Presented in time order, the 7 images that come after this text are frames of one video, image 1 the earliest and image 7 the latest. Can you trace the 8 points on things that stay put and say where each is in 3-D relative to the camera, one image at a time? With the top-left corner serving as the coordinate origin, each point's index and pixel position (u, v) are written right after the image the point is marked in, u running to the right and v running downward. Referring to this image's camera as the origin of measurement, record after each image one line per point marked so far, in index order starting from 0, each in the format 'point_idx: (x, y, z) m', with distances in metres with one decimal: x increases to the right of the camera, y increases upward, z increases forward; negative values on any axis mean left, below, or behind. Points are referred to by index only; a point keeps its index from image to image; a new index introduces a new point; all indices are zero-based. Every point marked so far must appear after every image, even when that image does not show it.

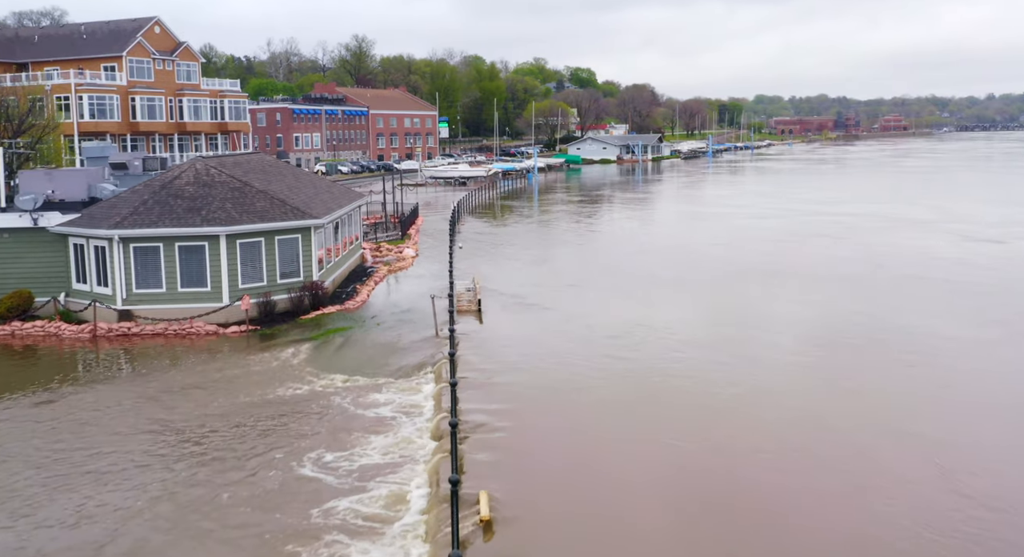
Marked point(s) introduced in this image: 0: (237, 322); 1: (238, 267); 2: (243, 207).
0: (-6.3, -1.1, +19.4) m
1: (-6.3, +0.3, +19.4) m
2: (-6.3, +1.7, +19.9) m
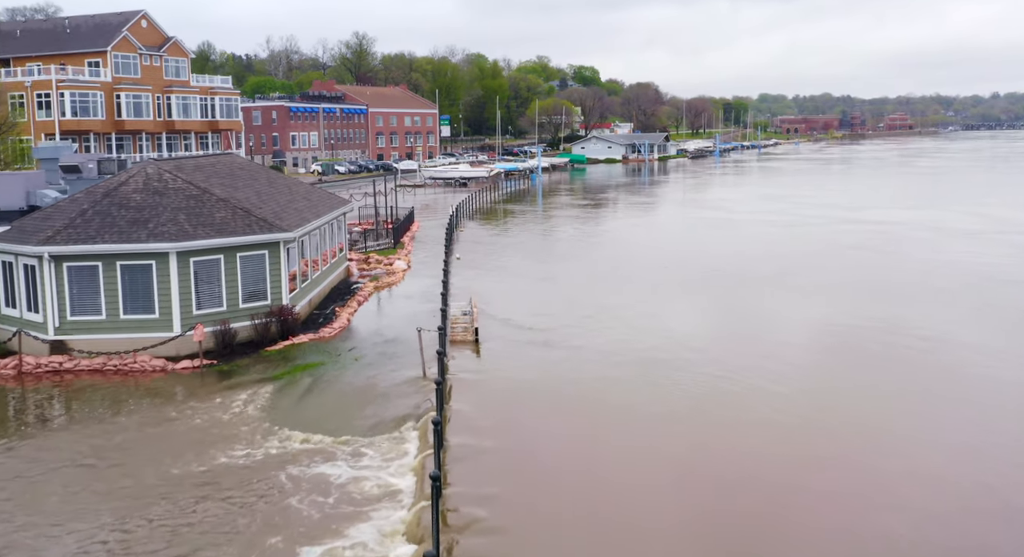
0: (-6.3, -1.5, +16.4) m
1: (-6.3, -0.2, +16.4) m
2: (-6.3, +1.2, +16.9) m
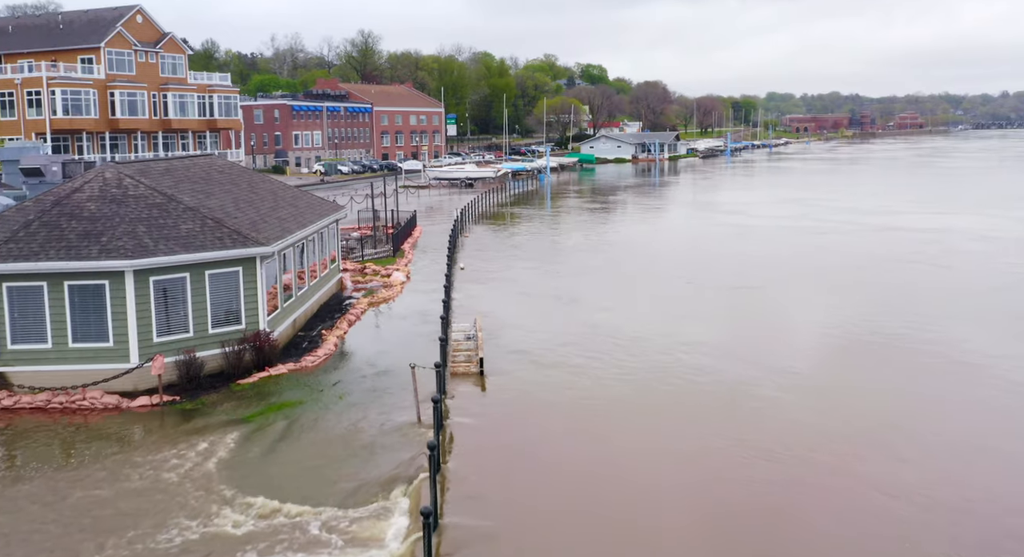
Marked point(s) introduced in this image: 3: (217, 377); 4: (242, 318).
0: (-6.1, -1.9, +14.2) m
1: (-6.1, -0.6, +14.2) m
2: (-6.1, +0.8, +14.7) m
3: (-5.2, -1.7, +14.8) m
4: (-4.9, -0.7, +15.3) m
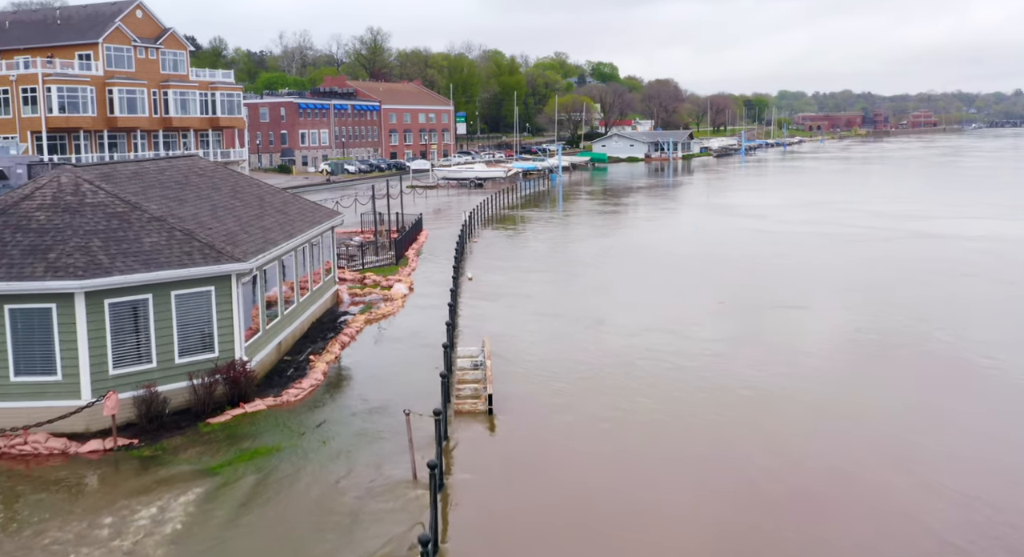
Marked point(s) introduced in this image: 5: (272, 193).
0: (-5.9, -2.2, +12.2) m
1: (-5.9, -0.9, +12.2) m
2: (-5.9, +0.5, +12.7) m
3: (-5.0, -2.1, +12.8) m
4: (-4.7, -1.0, +13.3) m
5: (-5.4, +1.9, +19.1) m
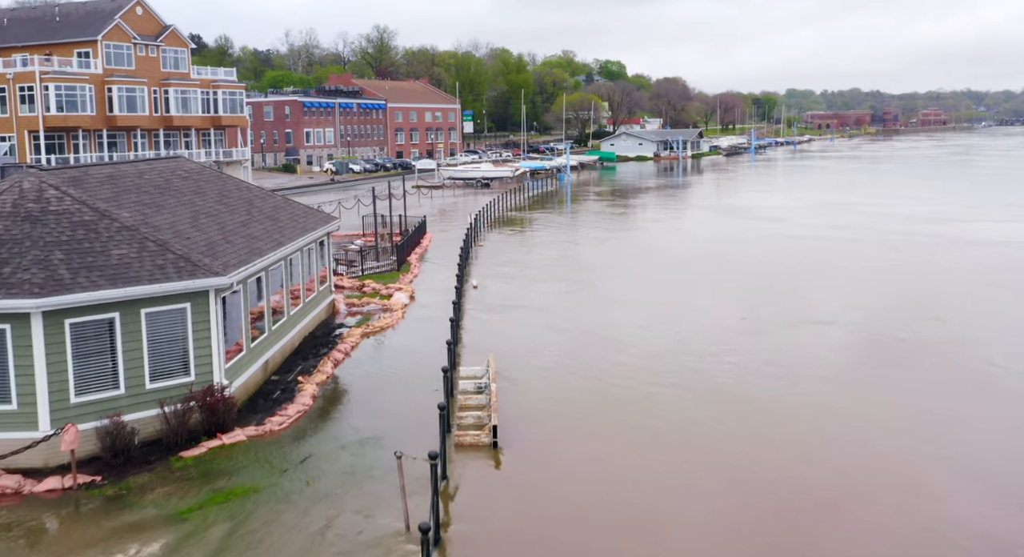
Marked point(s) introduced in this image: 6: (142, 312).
0: (-5.8, -2.5, +10.9) m
1: (-5.8, -1.1, +10.9) m
2: (-5.8, +0.3, +11.4) m
3: (-4.9, -2.3, +11.5) m
4: (-4.6, -1.3, +12.0) m
5: (-5.3, +1.7, +17.8) m
6: (-5.1, -0.5, +11.5) m
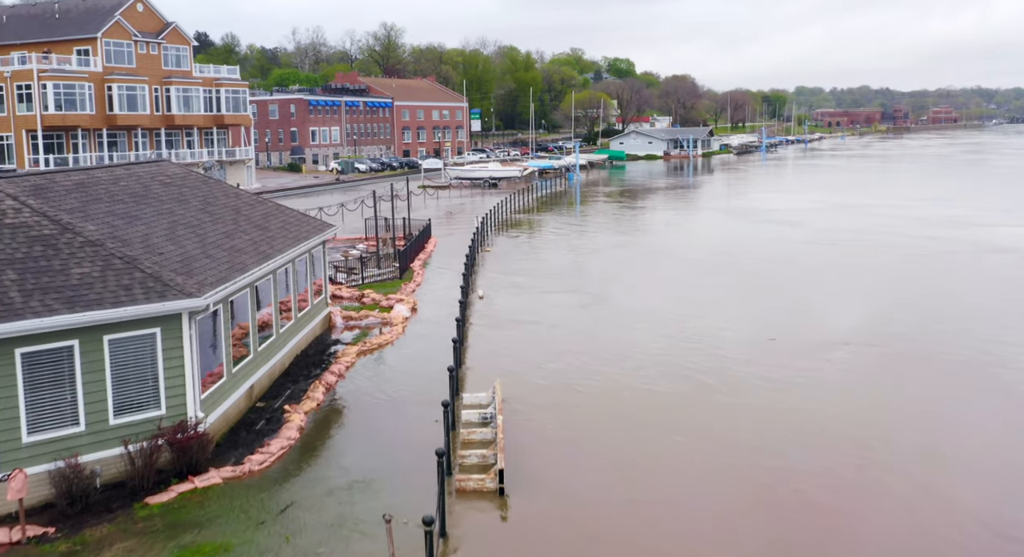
0: (-5.7, -2.7, +9.7) m
1: (-5.7, -1.4, +9.6) m
2: (-5.7, 0.0, +10.1) m
3: (-4.8, -2.6, +10.3) m
4: (-4.5, -1.5, +10.7) m
5: (-5.1, +1.5, +16.5) m
6: (-4.9, -0.7, +10.2) m
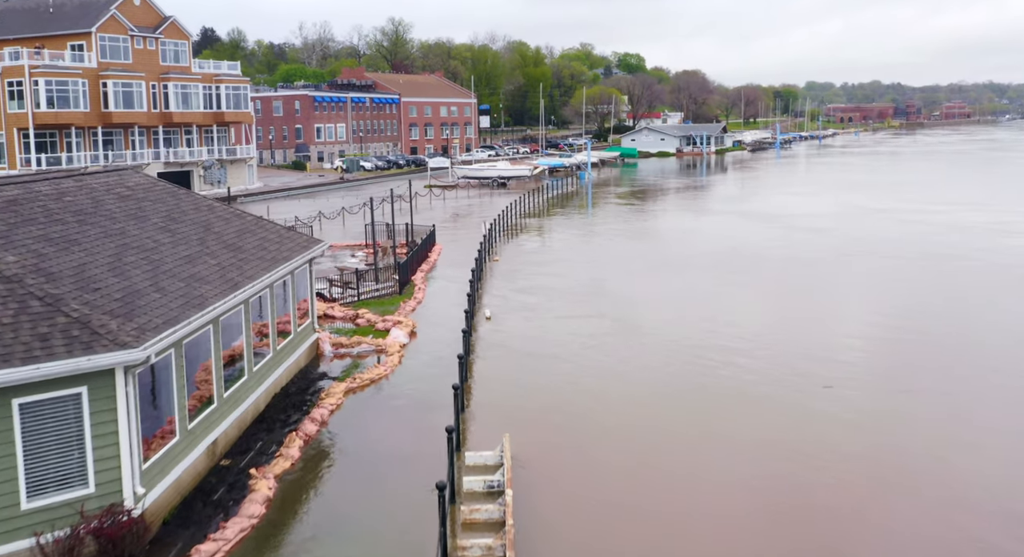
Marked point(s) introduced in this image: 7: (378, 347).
0: (-5.6, -3.2, +7.6) m
1: (-5.6, -1.9, +7.6) m
2: (-5.5, -0.5, +8.1) m
3: (-4.7, -3.0, +8.2) m
4: (-4.3, -2.0, +8.6) m
5: (-4.9, +1.0, +14.4) m
6: (-4.8, -1.2, +8.1) m
7: (-2.7, -1.4, +16.9) m
